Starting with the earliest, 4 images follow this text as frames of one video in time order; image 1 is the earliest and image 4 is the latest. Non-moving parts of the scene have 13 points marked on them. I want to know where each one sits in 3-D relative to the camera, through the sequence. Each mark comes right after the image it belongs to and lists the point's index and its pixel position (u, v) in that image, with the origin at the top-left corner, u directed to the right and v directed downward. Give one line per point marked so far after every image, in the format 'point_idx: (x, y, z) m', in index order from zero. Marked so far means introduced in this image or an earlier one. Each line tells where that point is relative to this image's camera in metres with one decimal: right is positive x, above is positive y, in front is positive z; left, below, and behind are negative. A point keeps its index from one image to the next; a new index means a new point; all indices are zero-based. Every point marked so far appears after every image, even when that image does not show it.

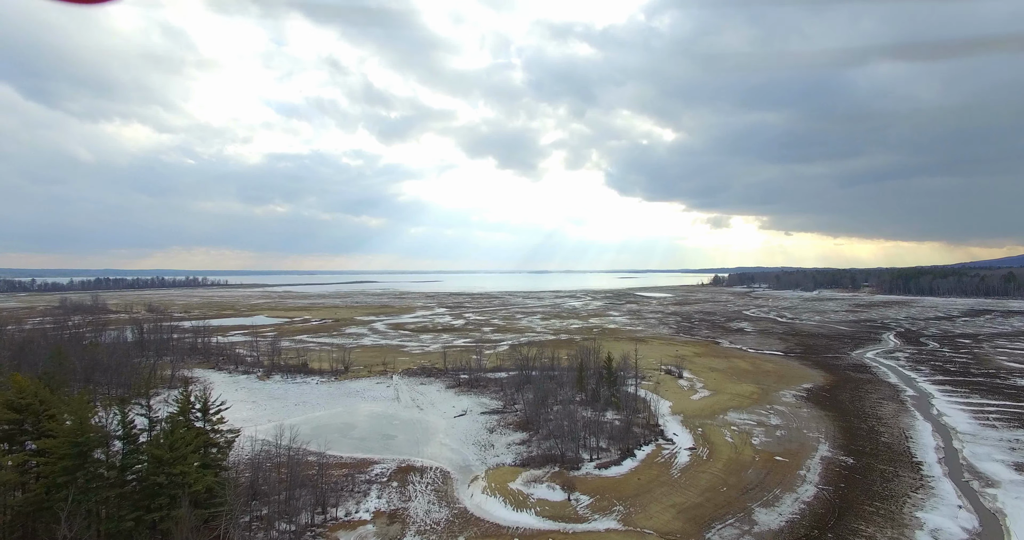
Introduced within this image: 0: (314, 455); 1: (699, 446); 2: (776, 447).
0: (-8.3, -7.9, +19.6) m
1: (+7.9, -7.4, +19.9) m
2: (+11.1, -7.5, +19.9) m
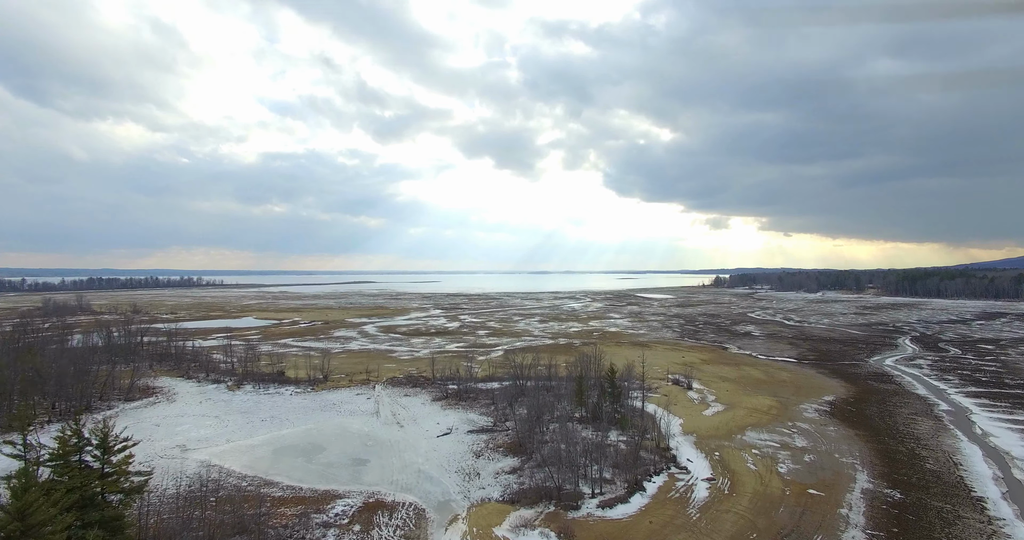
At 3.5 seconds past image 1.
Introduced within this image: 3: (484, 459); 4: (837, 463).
0: (-8.7, -7.9, +16.7) m
1: (+7.5, -7.5, +17.1) m
2: (+10.7, -7.5, +17.1) m
3: (-1.2, -7.7, +19.3) m
4: (+12.6, -7.5, +18.3) m
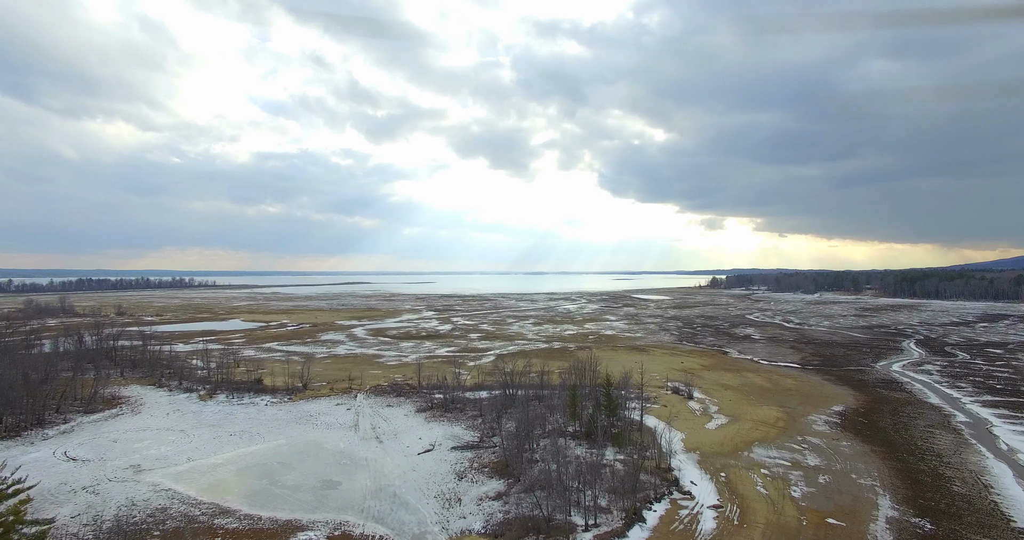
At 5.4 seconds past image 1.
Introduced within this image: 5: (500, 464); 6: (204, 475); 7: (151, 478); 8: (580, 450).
0: (-9.2, -8.0, +14.9) m
1: (+7.0, -7.6, +15.4) m
2: (+10.2, -7.6, +15.4) m
3: (-1.7, -7.8, +17.5) m
4: (+12.1, -7.6, +16.7) m
5: (-0.5, -7.7, +18.7) m
6: (-12.1, -8.0, +18.5) m
7: (-13.8, -7.9, +18.0) m
8: (+2.8, -7.4, +19.4) m
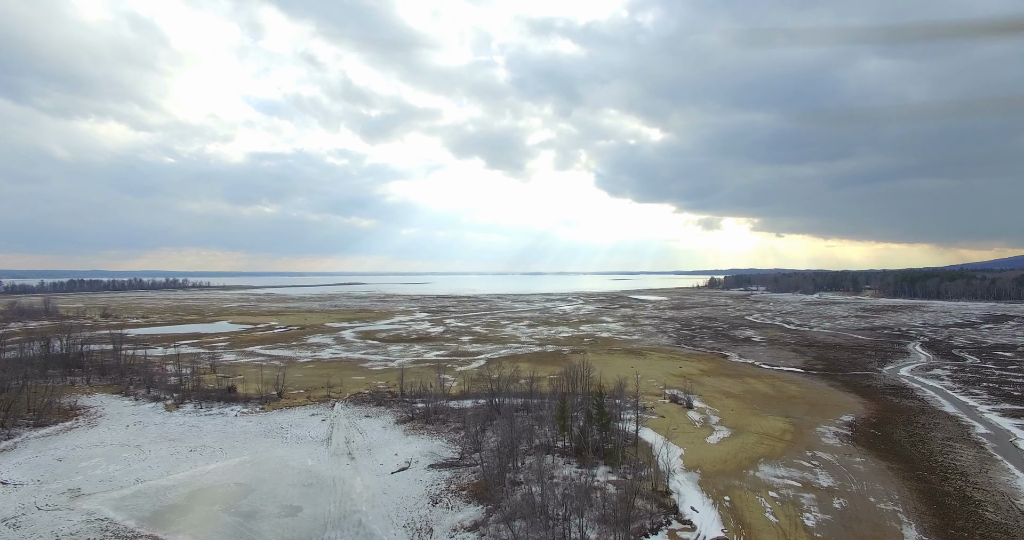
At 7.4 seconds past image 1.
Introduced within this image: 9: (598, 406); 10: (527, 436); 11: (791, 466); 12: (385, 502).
0: (-9.9, -8.0, +13.0) m
1: (+6.3, -7.6, +13.5) m
2: (+9.6, -7.6, +13.6) m
3: (-2.3, -7.9, +15.6) m
4: (+11.4, -7.6, +14.9) m
5: (-1.2, -7.7, +16.8) m
6: (-12.7, -8.1, +16.6) m
7: (-14.5, -8.0, +16.1) m
8: (+2.1, -7.4, +17.5) m
9: (+3.4, -5.4, +18.4) m
10: (+0.6, -7.0, +19.9) m
11: (+10.9, -7.6, +18.4) m
12: (-4.3, -8.0, +16.2) m
